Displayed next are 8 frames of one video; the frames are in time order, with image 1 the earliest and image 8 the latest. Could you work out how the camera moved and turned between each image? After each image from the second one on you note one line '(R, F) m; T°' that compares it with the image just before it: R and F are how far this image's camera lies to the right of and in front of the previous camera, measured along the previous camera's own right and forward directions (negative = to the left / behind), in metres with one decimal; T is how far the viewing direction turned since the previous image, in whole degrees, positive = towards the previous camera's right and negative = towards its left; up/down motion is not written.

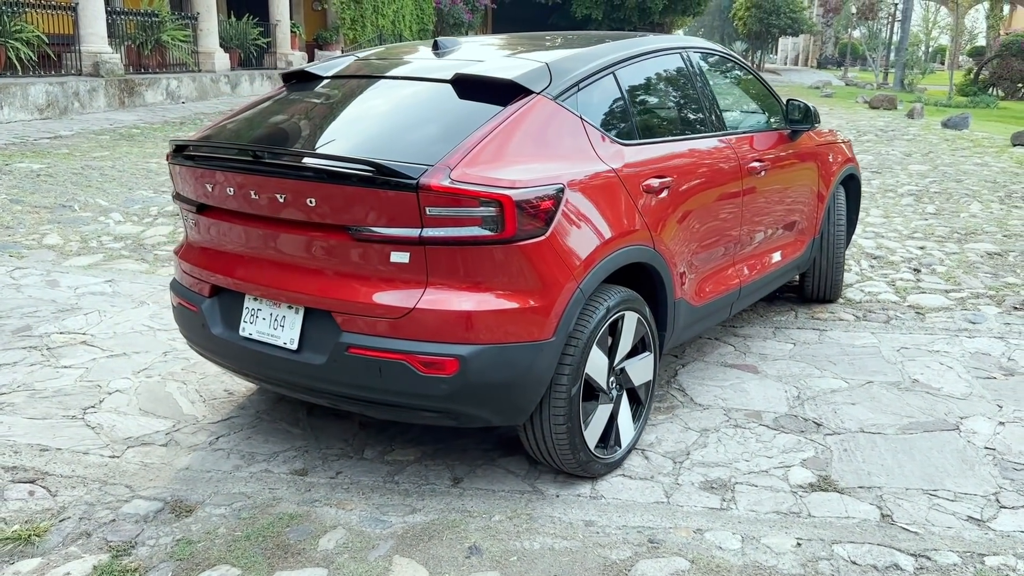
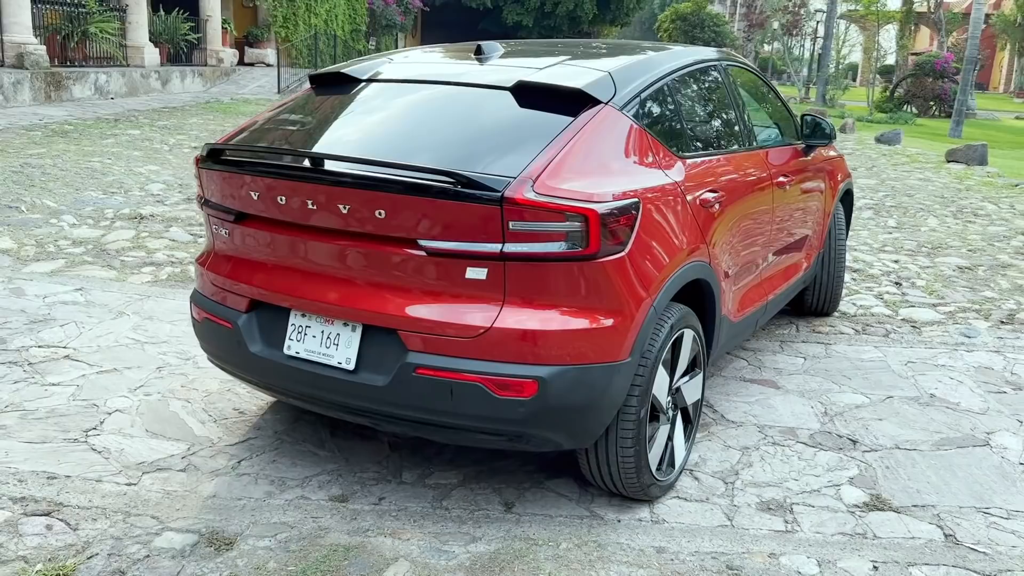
(-0.5, +0.2) m; +5°
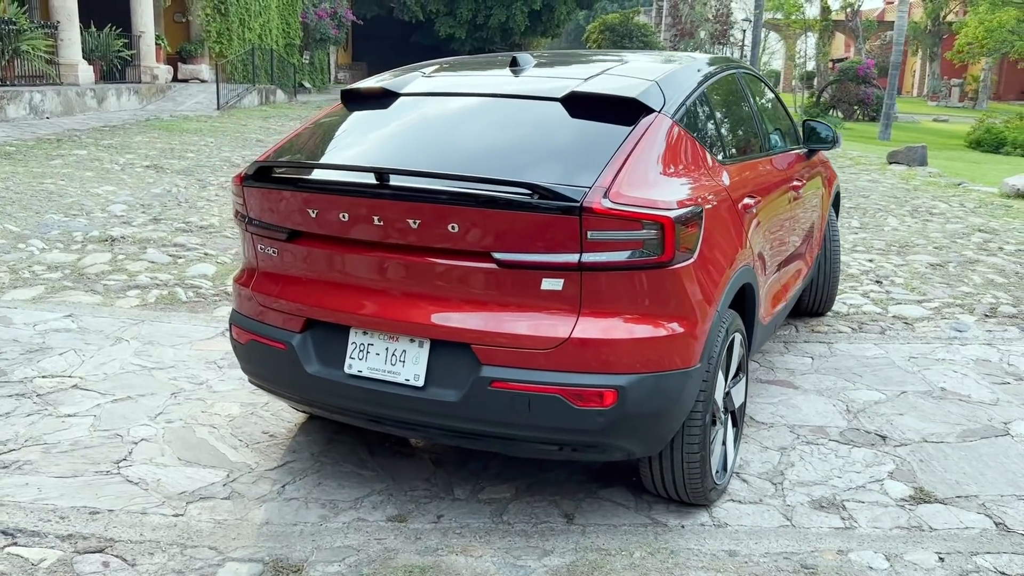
(-0.4, 0.0) m; +4°
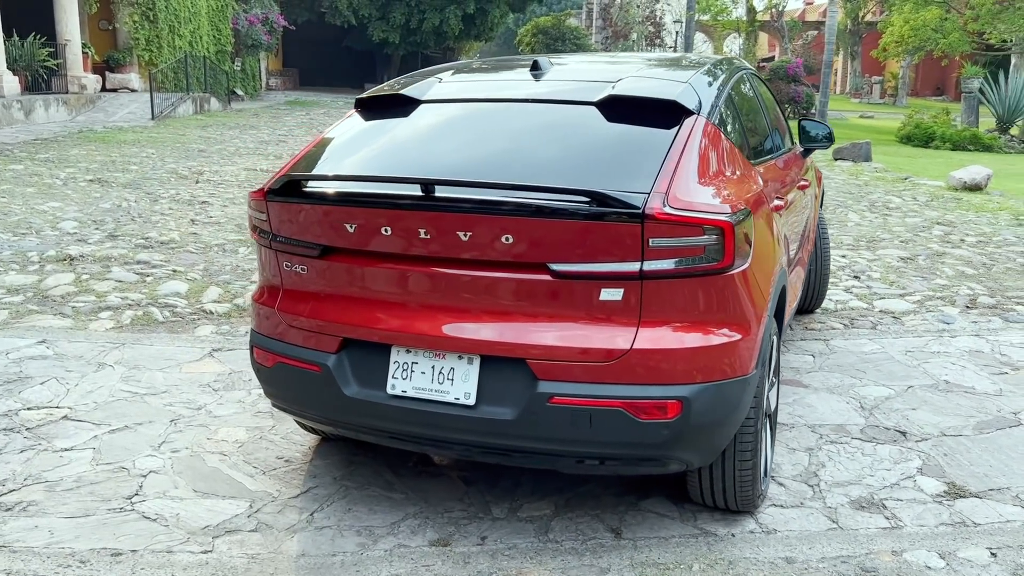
(-0.3, +0.1) m; +4°
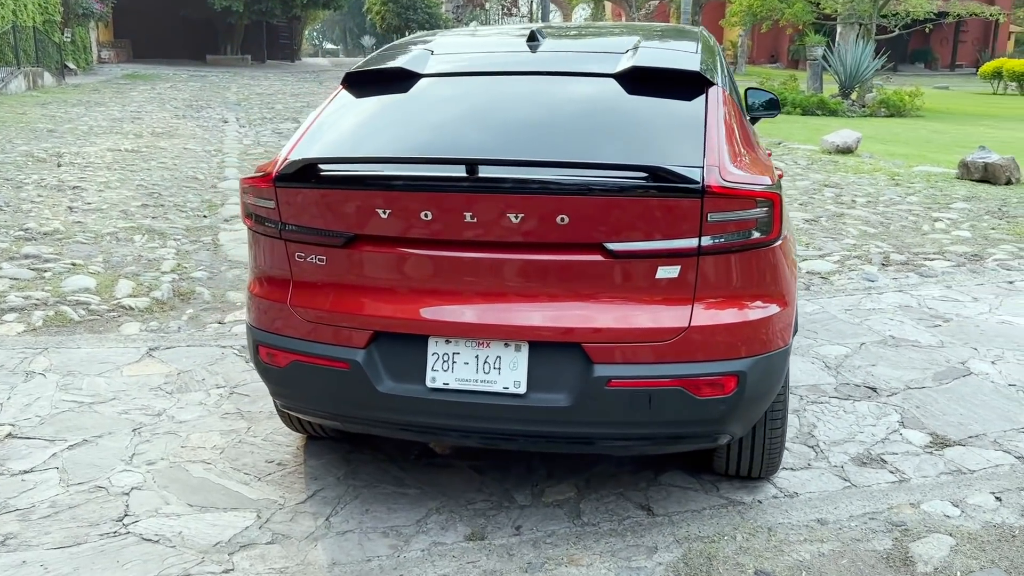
(-0.6, +0.2) m; +9°
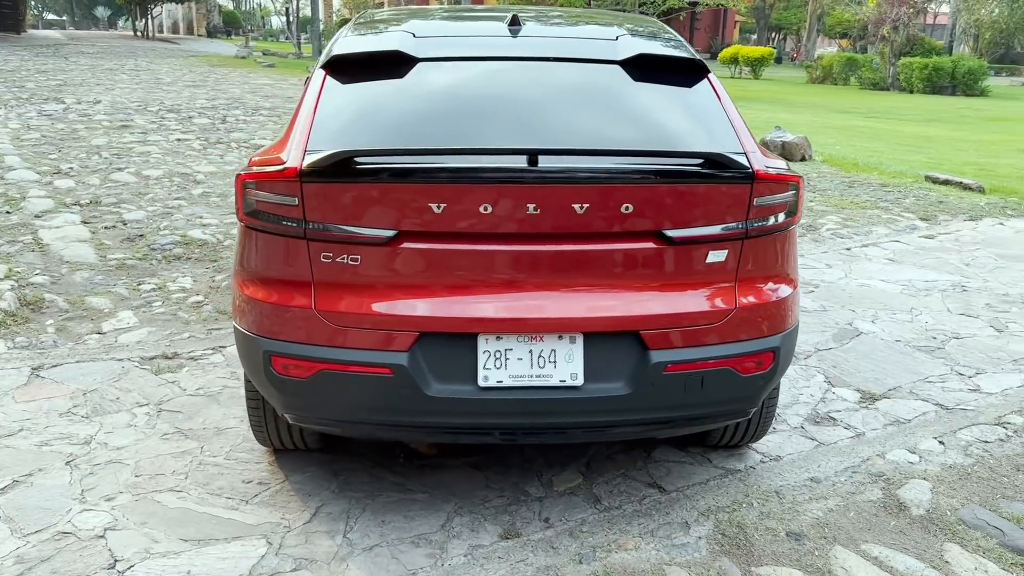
(-0.8, +0.2) m; +15°
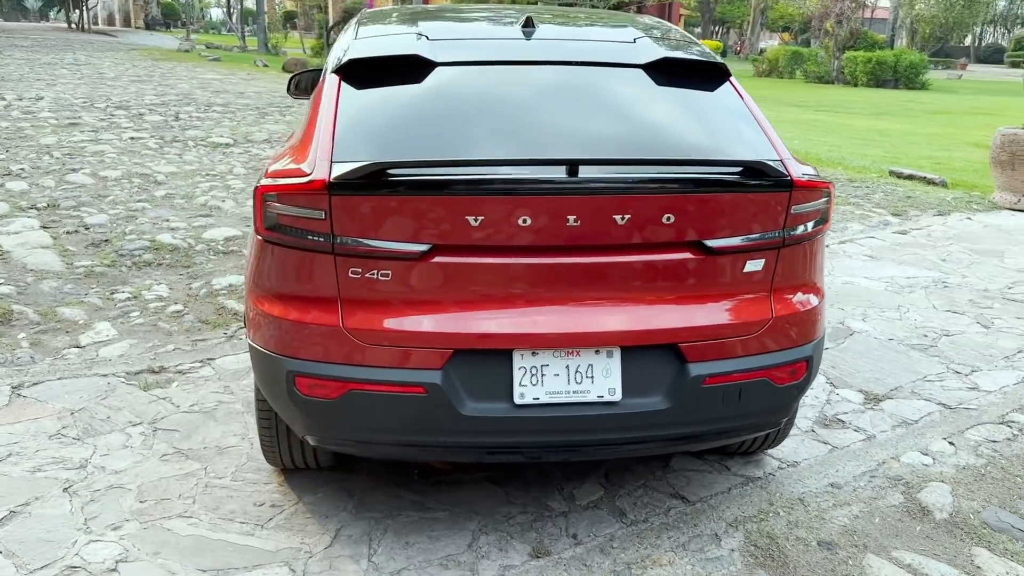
(-0.2, +0.1) m; +3°
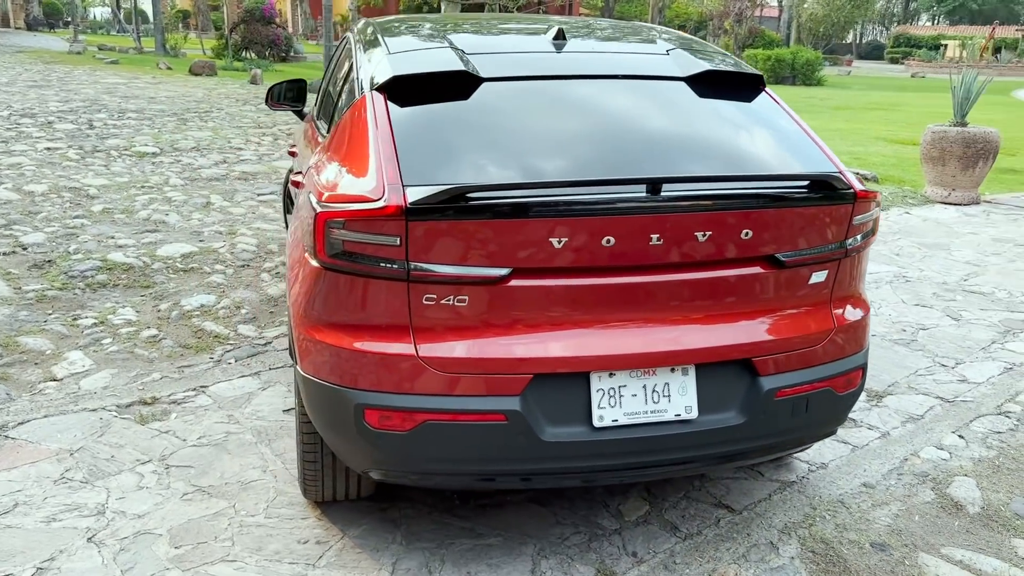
(-0.5, +0.1) m; +6°
